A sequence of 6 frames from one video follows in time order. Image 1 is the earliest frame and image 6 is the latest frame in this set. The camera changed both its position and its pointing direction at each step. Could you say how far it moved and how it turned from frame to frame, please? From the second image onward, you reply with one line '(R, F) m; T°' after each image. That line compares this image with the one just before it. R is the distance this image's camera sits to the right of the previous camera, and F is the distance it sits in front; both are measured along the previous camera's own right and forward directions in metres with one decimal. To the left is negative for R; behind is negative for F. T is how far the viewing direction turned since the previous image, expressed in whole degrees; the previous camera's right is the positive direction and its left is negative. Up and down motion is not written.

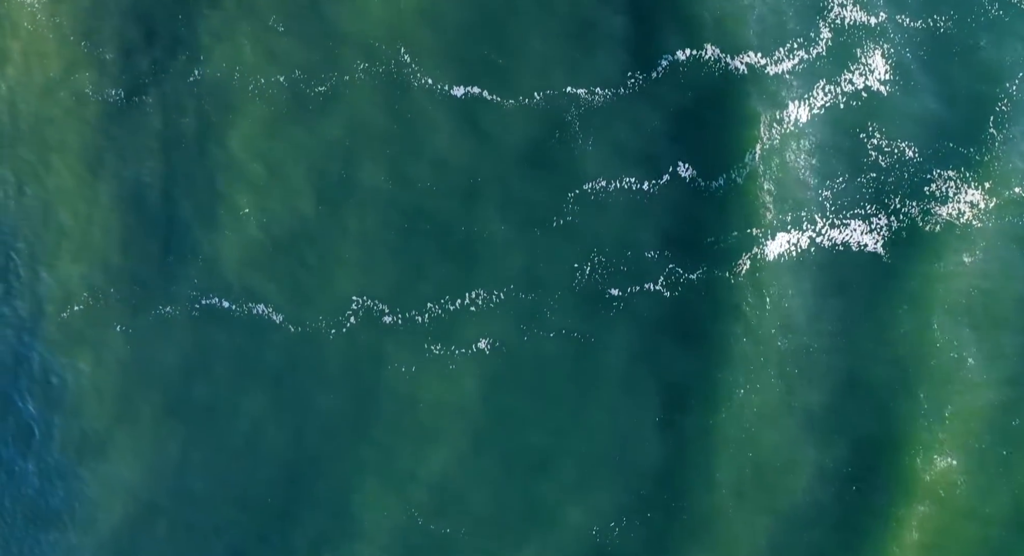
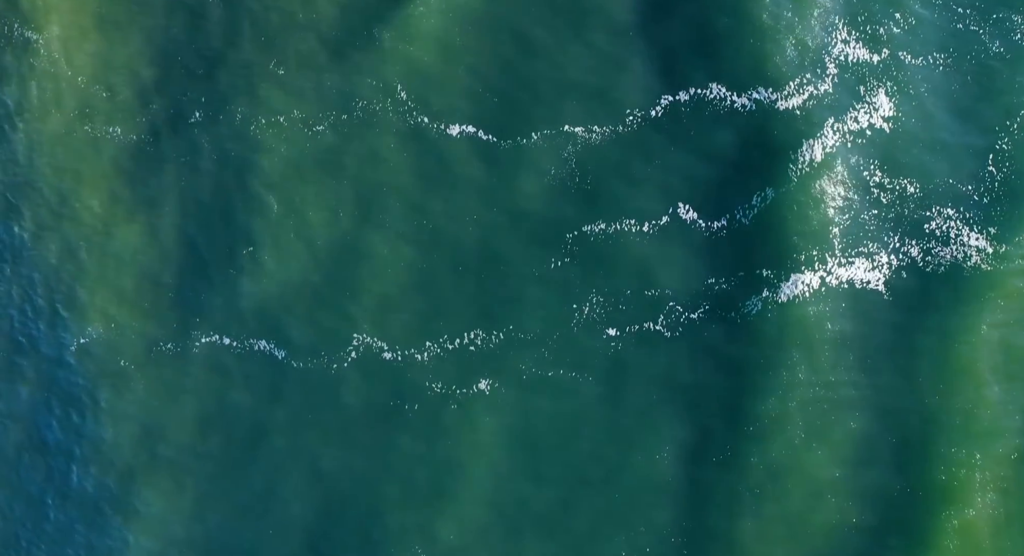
(+0.1, +0.1) m; 0°
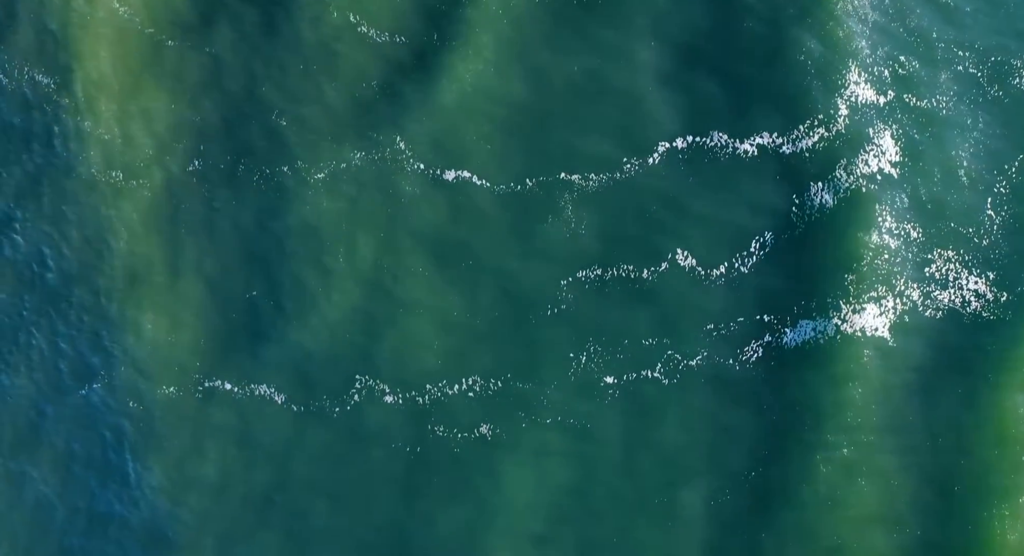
(+0.2, +0.1) m; -1°
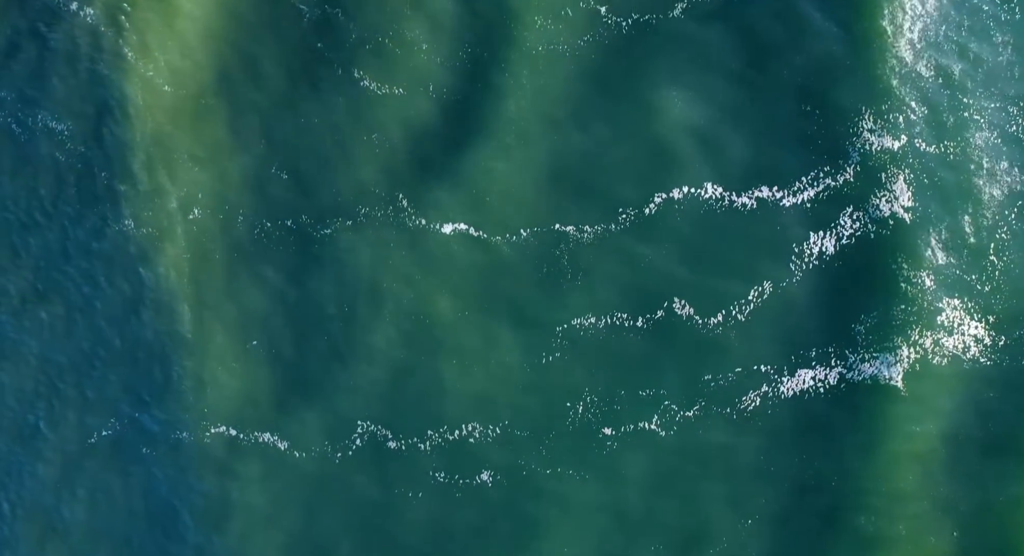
(+0.4, +0.2) m; -1°
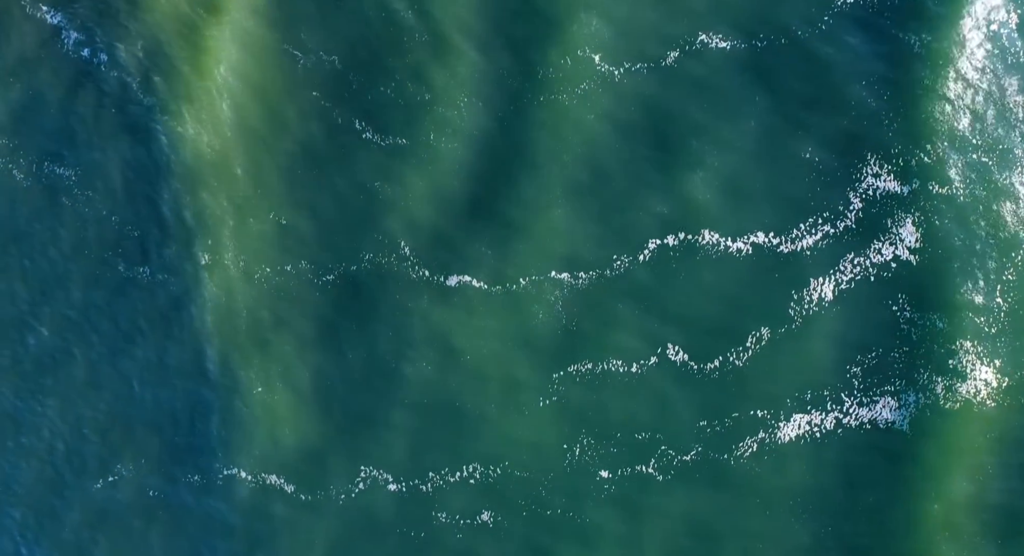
(-0.2, -0.2) m; 0°
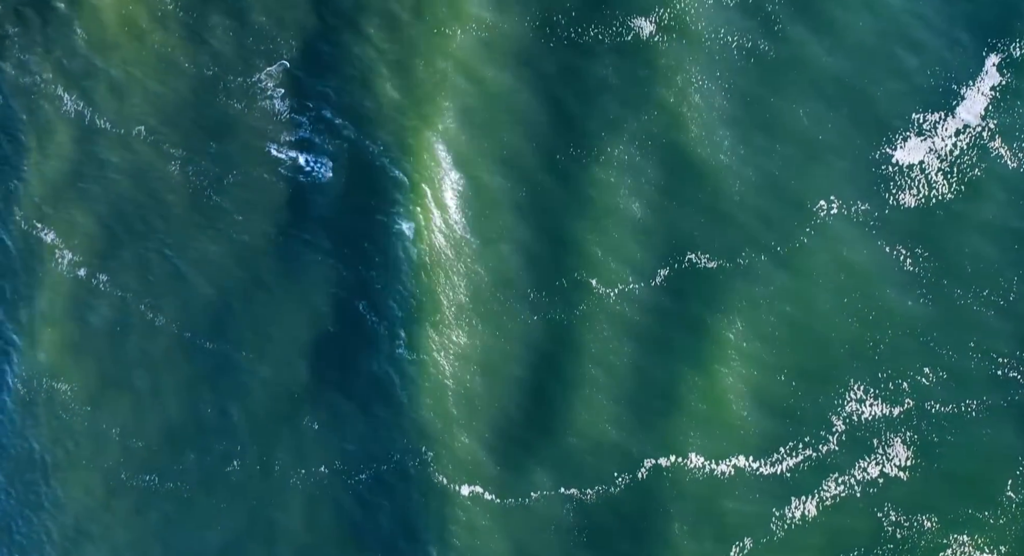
(-1.7, -3.1) m; +2°
